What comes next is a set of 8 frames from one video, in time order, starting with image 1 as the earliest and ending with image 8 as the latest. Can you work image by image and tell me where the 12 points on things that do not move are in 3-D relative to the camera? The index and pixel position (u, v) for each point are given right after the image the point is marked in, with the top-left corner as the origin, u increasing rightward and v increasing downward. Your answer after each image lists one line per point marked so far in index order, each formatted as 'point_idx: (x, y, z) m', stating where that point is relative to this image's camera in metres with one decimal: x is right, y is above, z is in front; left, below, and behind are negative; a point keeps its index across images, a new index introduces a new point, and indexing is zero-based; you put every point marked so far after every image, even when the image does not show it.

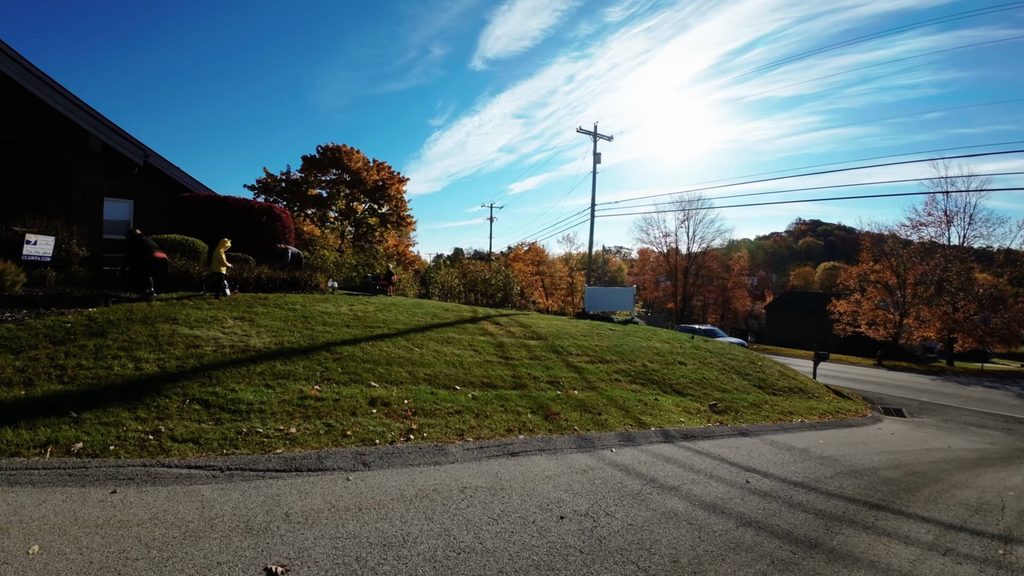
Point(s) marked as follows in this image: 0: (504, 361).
0: (-0.2, -1.5, +10.1) m
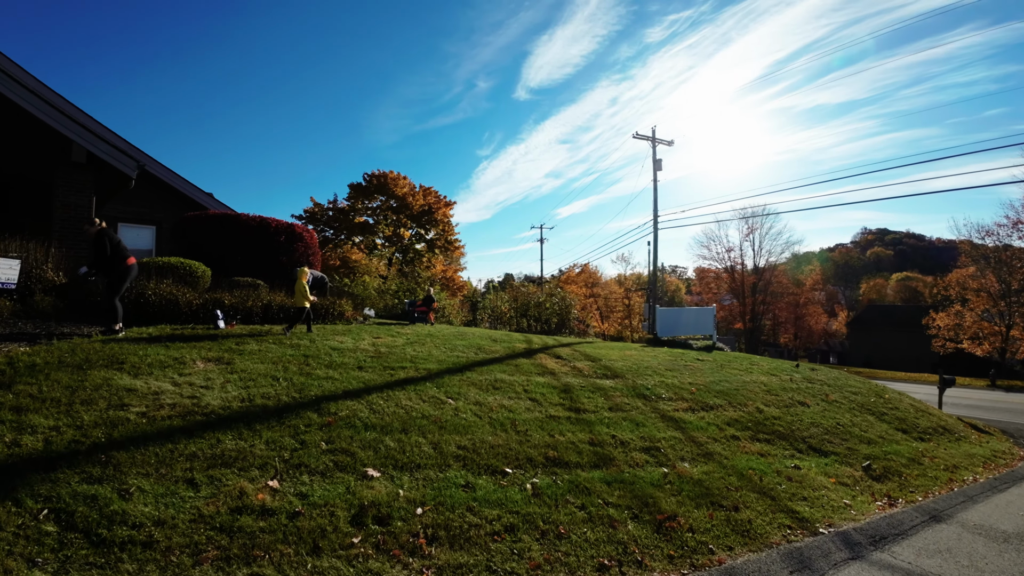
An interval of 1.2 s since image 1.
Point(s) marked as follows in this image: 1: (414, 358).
0: (+0.9, -1.8, +6.9) m
1: (-1.7, -1.2, +8.6) m
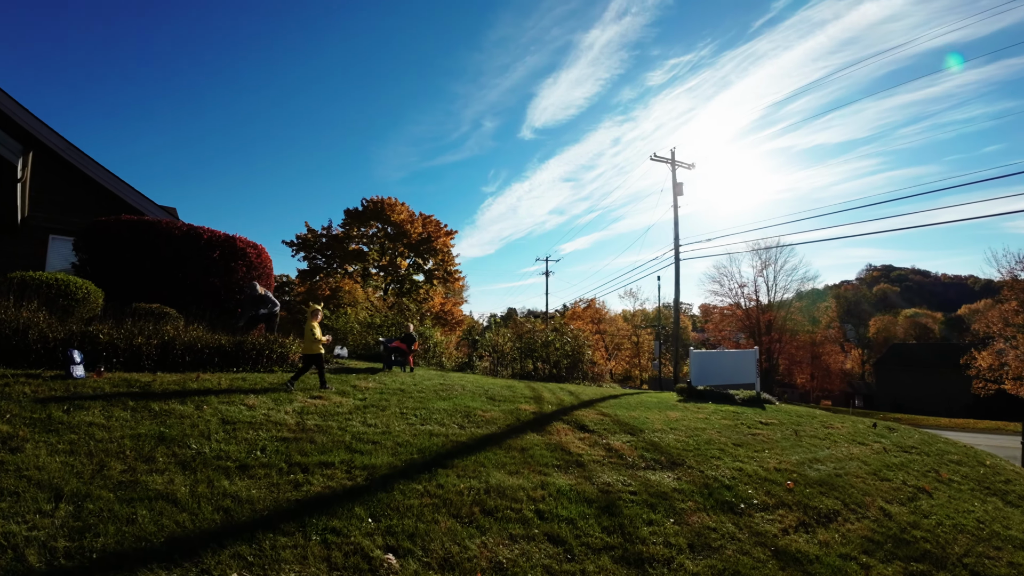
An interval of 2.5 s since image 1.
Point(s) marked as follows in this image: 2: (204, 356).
0: (+0.9, -2.1, +3.6) m
1: (-1.6, -1.6, +5.3) m
2: (-5.0, -1.1, +8.2) m
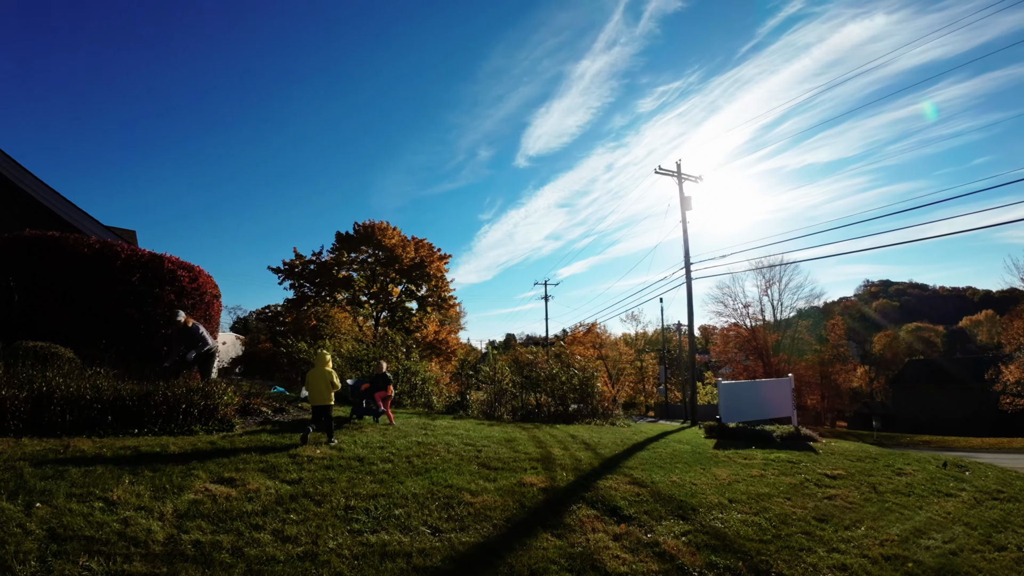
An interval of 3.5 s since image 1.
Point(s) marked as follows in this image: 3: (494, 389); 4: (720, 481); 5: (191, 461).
0: (+0.9, -2.1, +1.5) m
1: (-1.6, -1.8, +3.3) m
2: (-5.0, -1.6, +6.1) m
3: (-0.5, -2.3, +13.0) m
4: (+2.7, -2.6, +6.6) m
5: (-3.4, -1.8, +5.3) m
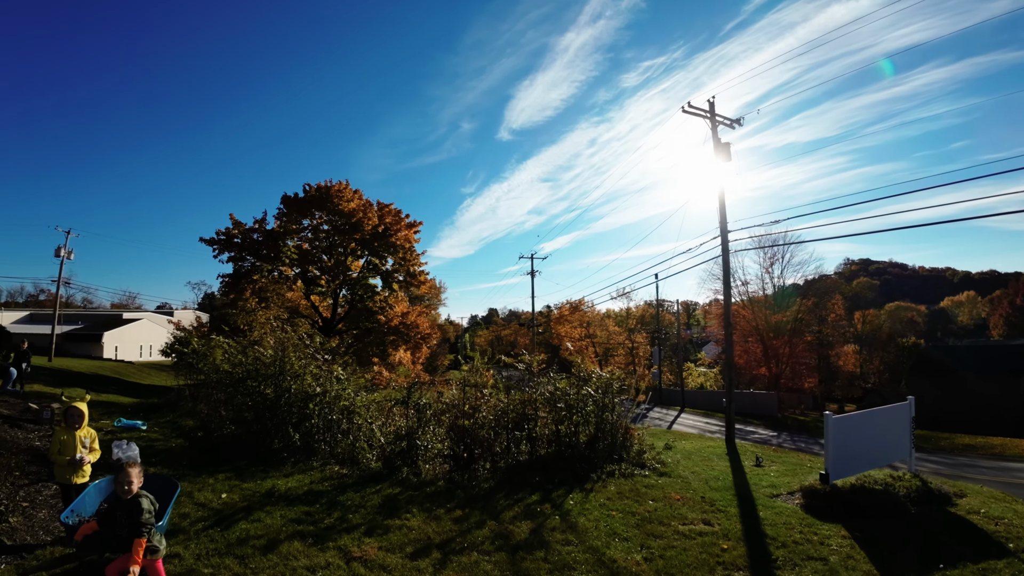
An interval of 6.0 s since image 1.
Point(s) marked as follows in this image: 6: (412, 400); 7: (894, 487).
0: (+1.0, -2.3, -3.2) m
1: (-1.6, -1.9, -1.6) m
2: (-5.1, -1.5, +1.1) m
3: (-0.8, -1.9, +8.2) m
4: (+2.6, -2.5, +1.9) m
5: (-3.4, -1.8, +0.3) m
6: (-1.5, -1.8, +7.7) m
7: (+6.3, -3.3, +8.2) m
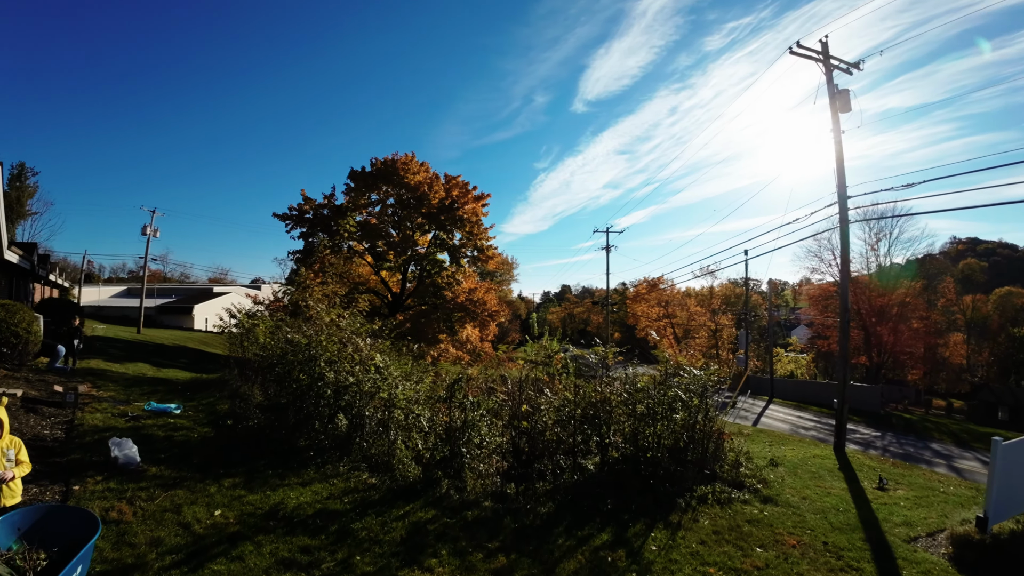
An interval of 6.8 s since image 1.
0: (+0.2, -2.5, -4.7) m
1: (-2.1, -2.0, -2.8) m
2: (-5.2, -1.4, +0.4) m
3: (+0.1, -1.6, +6.8) m
4: (+2.6, -2.5, +0.1) m
5: (-3.6, -1.7, -0.6) m
6: (-0.7, -1.4, +6.4) m
7: (+7.1, -3.0, +5.8) m
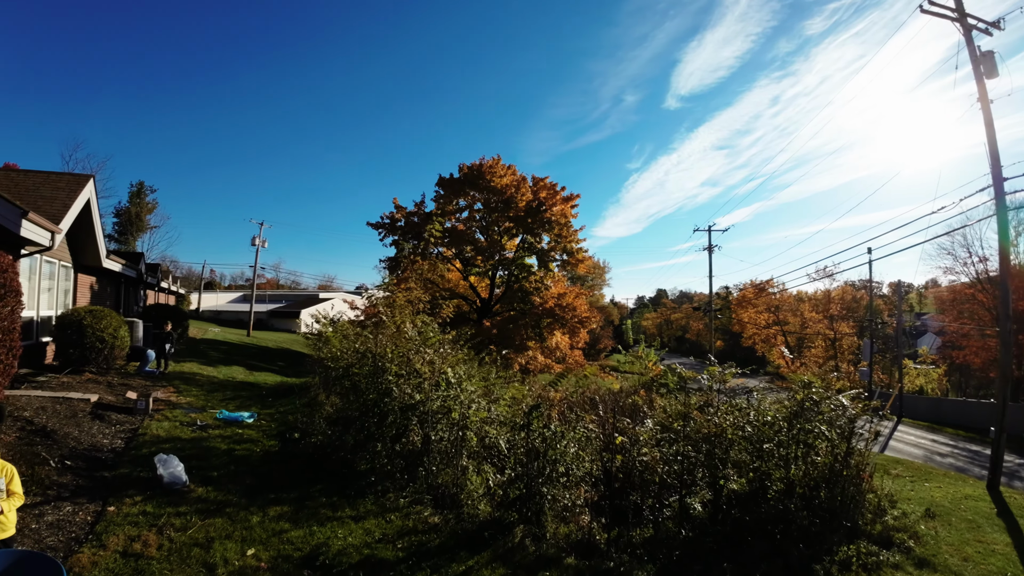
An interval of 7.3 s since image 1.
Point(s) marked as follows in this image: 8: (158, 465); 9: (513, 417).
0: (-0.8, -2.4, -5.8) m
1: (-2.8, -1.9, -3.4) m
2: (-5.3, -1.4, +0.2) m
3: (+1.1, -1.6, +5.6) m
4: (+2.3, -2.4, -1.4) m
5: (-3.9, -1.7, -1.0) m
6: (+0.3, -1.4, +5.4) m
7: (+7.8, -3.0, +3.3) m
8: (-3.3, -1.6, +4.7) m
9: (0.0, -1.5, +5.8) m
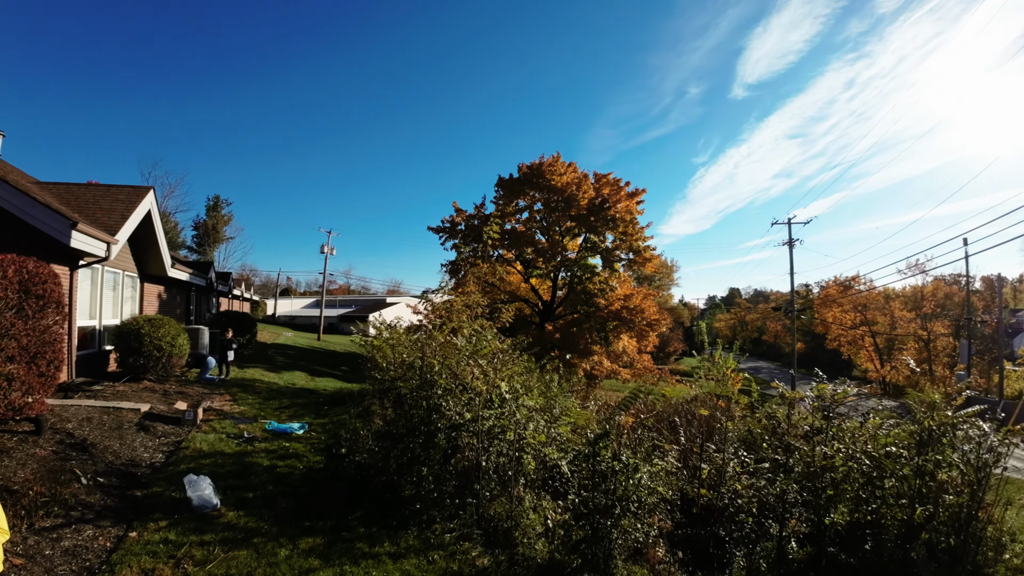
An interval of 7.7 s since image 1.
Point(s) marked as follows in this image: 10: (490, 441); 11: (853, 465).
0: (-1.7, -2.4, -6.4) m
1: (-3.3, -1.9, -3.8) m
2: (-5.3, -1.5, +0.2) m
3: (+1.7, -1.6, +4.7) m
4: (+2.0, -2.3, -2.5) m
5: (-4.1, -1.7, -1.2) m
6: (+0.8, -1.4, +4.6) m
7: (+8.1, -2.8, +1.6) m
8: (-2.8, -1.7, +4.3) m
9: (+0.6, -1.5, +5.1) m
10: (-0.1, -1.6, +5.4) m
11: (+3.4, -1.8, +5.4) m
